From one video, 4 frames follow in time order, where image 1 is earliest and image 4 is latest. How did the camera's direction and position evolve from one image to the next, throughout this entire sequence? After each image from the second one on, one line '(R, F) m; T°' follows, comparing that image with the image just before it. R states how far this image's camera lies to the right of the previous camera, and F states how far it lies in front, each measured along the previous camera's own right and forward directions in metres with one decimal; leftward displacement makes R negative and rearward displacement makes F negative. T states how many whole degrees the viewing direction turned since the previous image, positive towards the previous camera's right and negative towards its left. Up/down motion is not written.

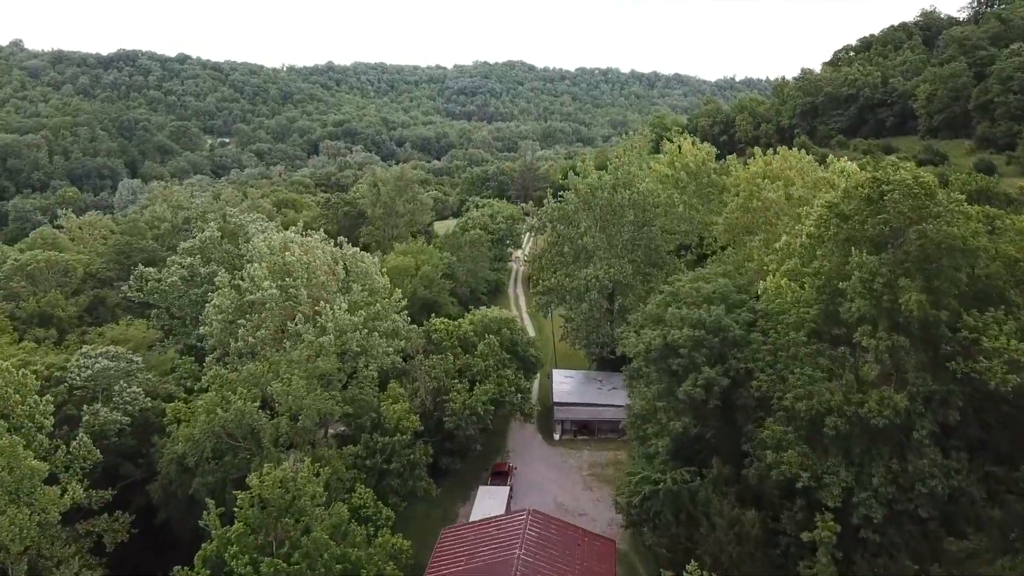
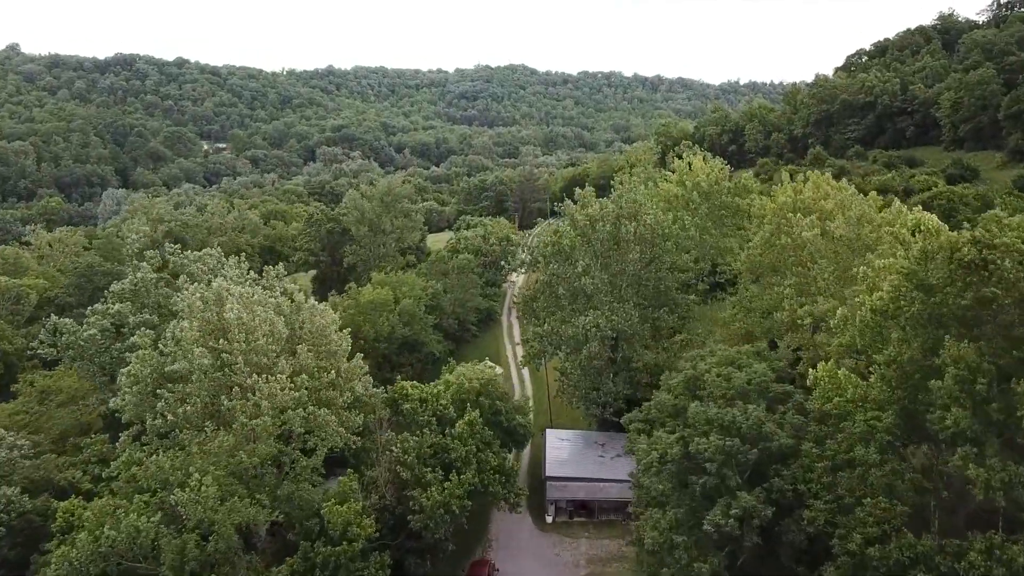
(+0.5, +4.2) m; 0°
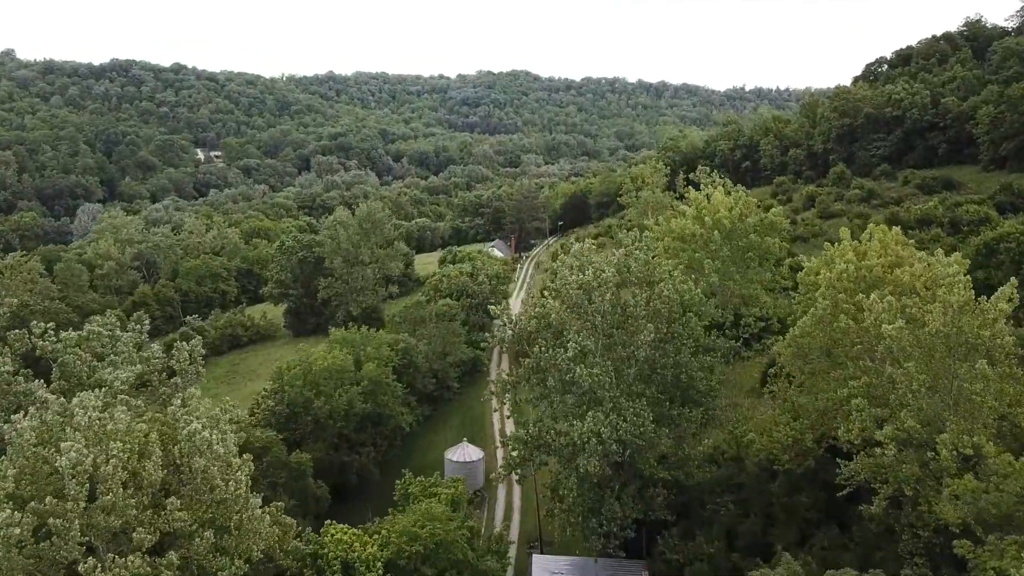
(+0.7, +5.8) m; 0°
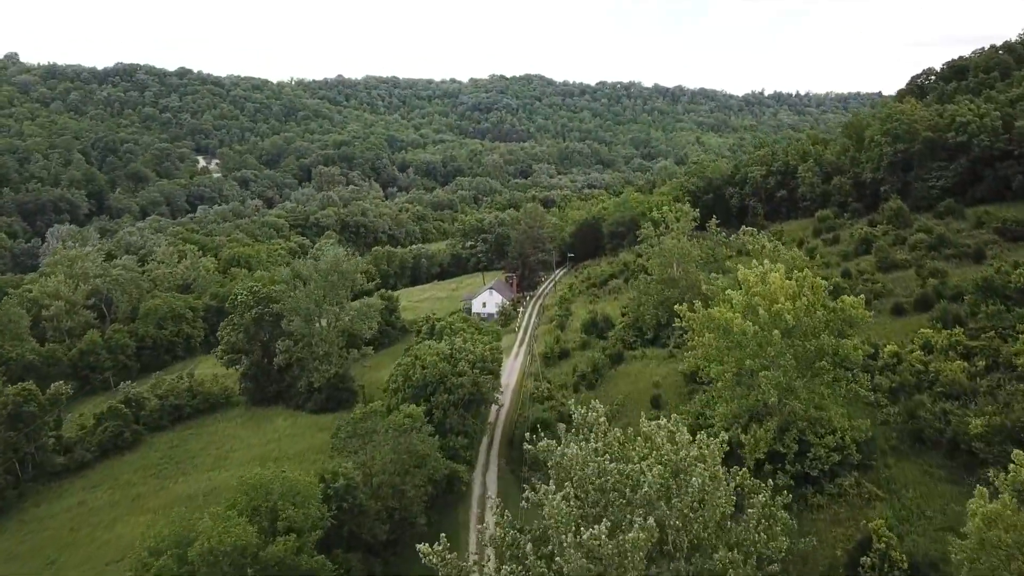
(+0.9, +8.7) m; -1°
